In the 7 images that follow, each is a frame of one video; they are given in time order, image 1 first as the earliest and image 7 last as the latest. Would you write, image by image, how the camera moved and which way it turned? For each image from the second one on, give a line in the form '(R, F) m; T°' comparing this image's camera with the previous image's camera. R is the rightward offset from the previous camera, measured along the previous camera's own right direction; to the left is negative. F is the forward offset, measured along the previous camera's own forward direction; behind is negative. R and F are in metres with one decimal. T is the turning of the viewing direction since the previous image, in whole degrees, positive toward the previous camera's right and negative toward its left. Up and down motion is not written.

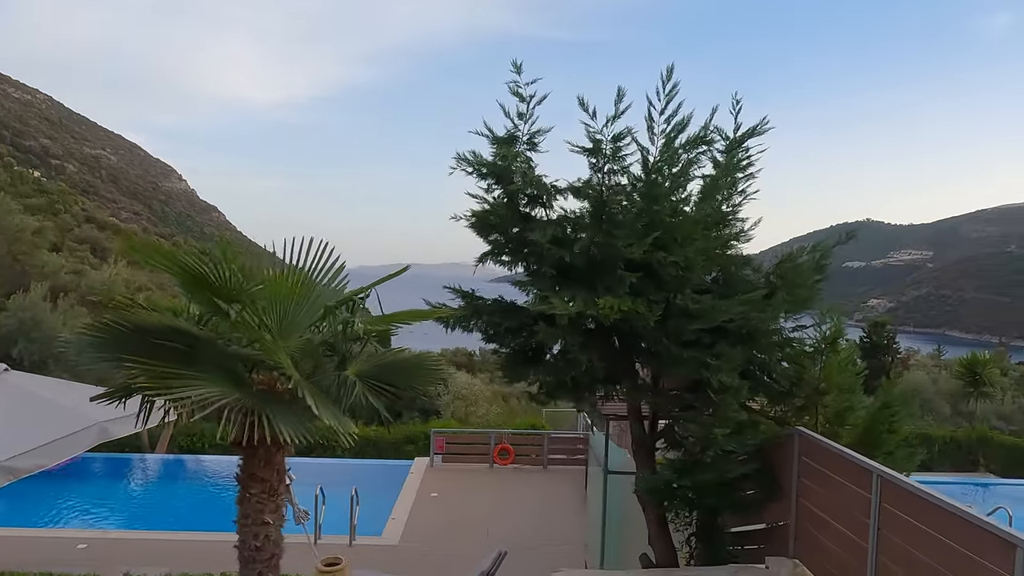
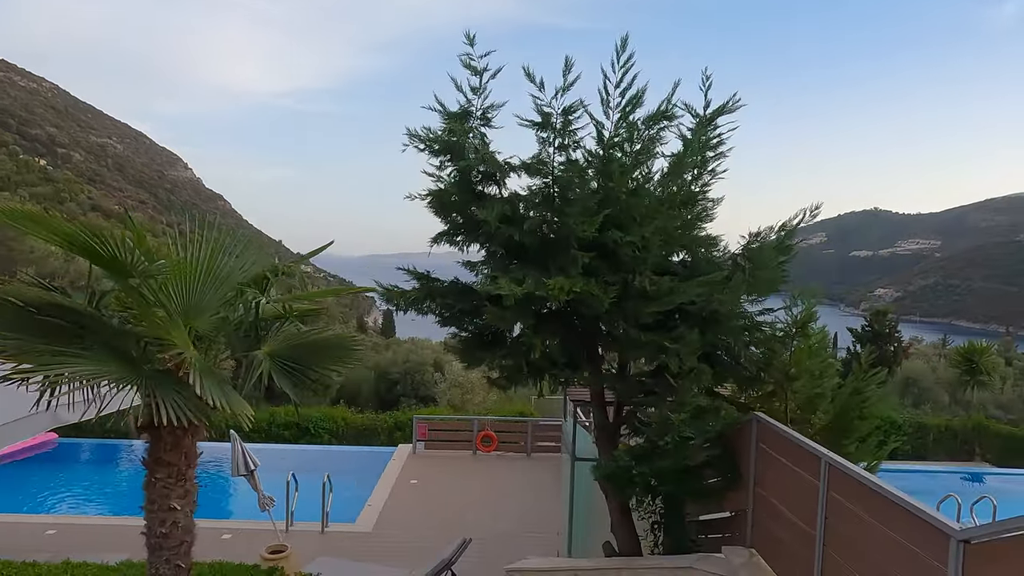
(+0.4, +0.2) m; 0°
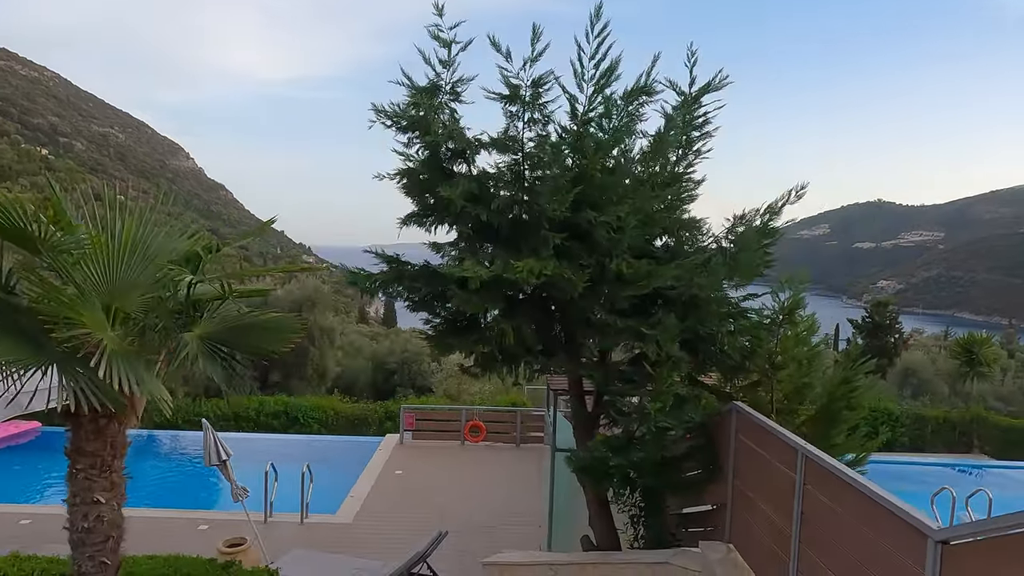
(+0.2, +0.2) m; 0°
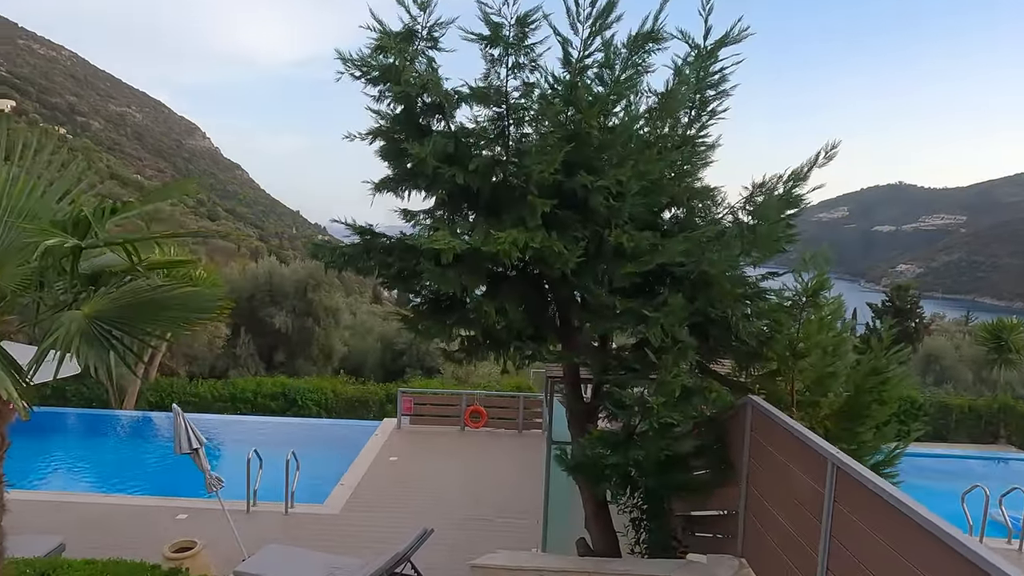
(+0.2, +0.6) m; -1°
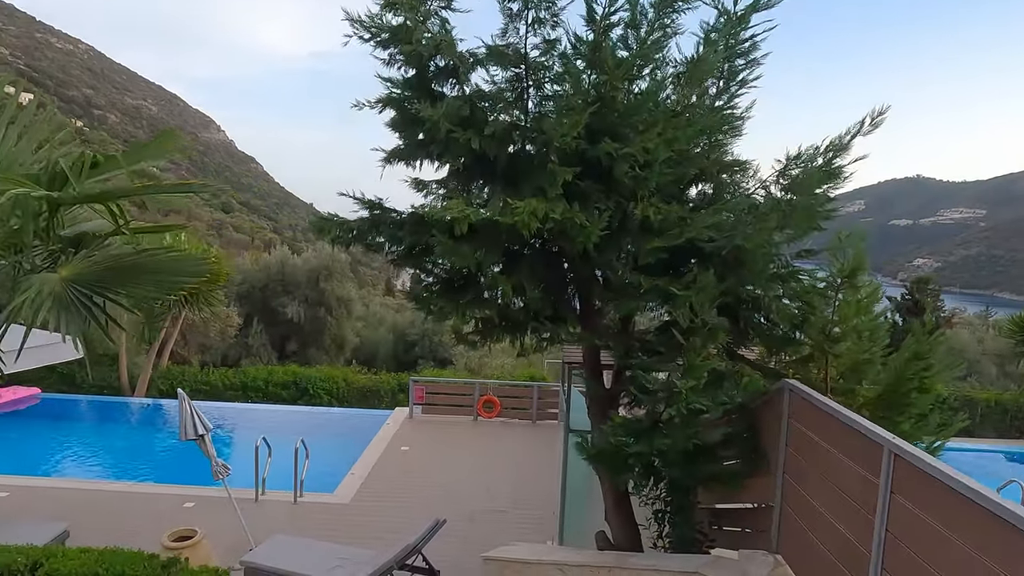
(0.0, +0.3) m; -1°
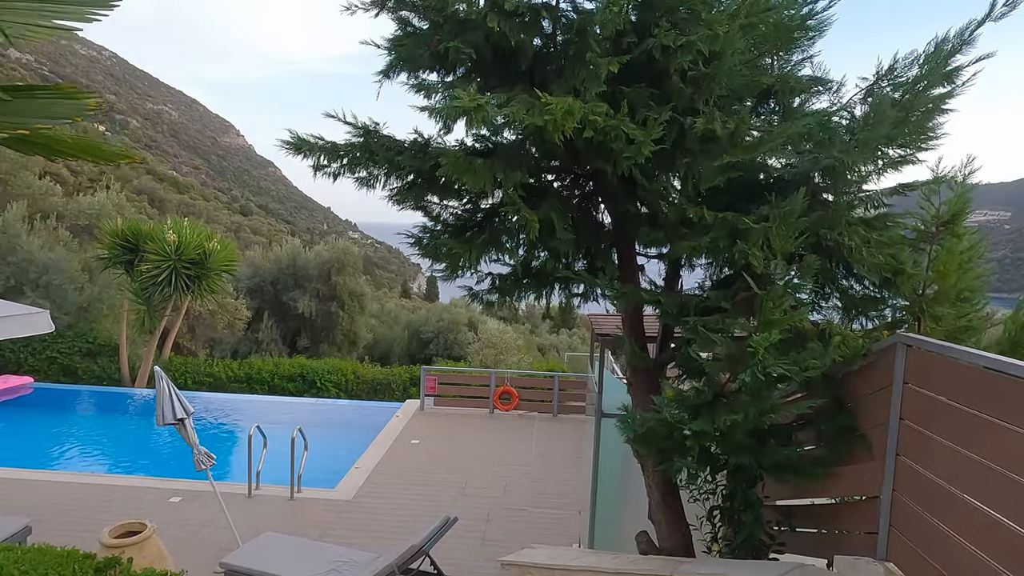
(0.0, +0.8) m; -1°
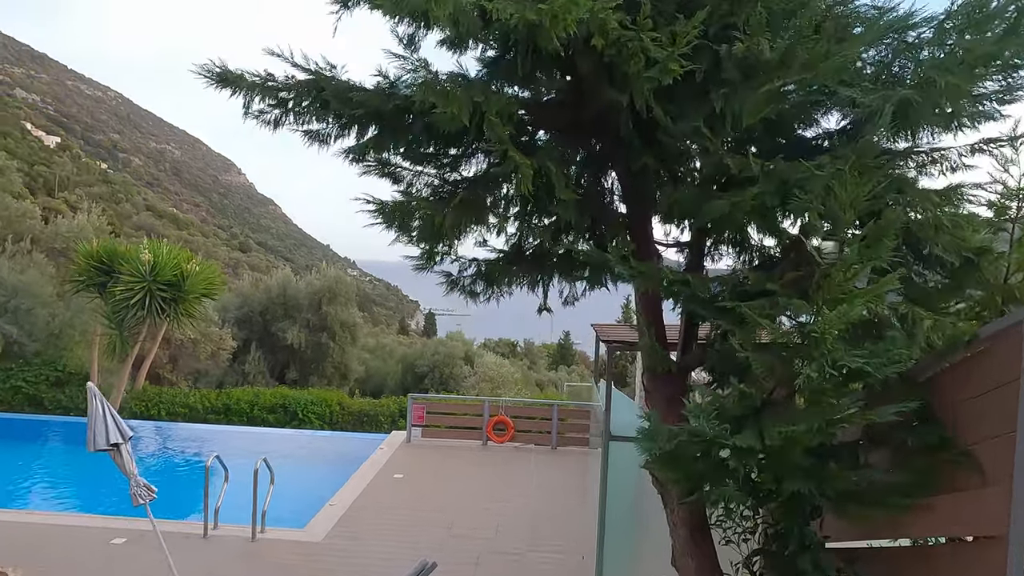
(0.0, +0.8) m; 0°
